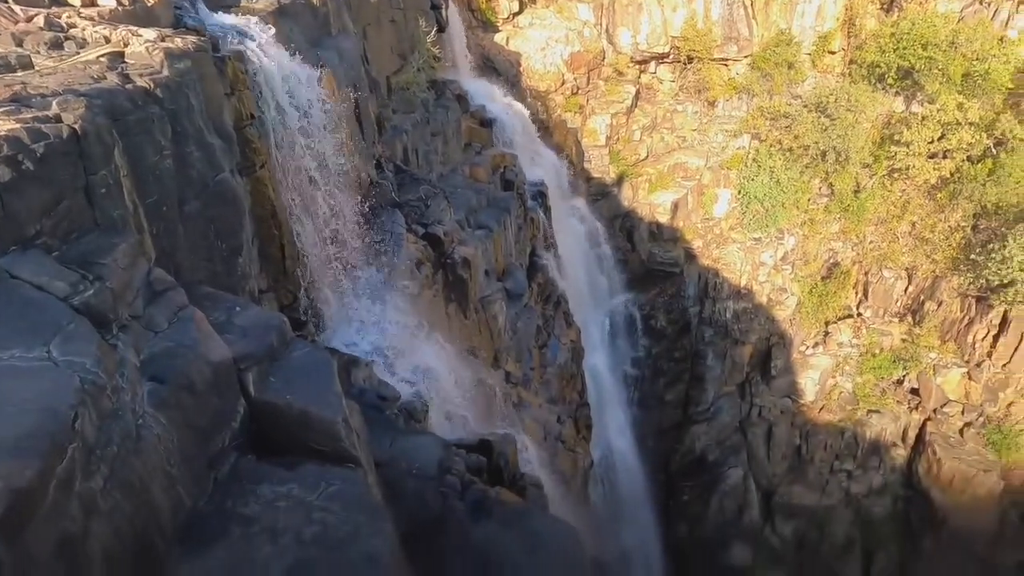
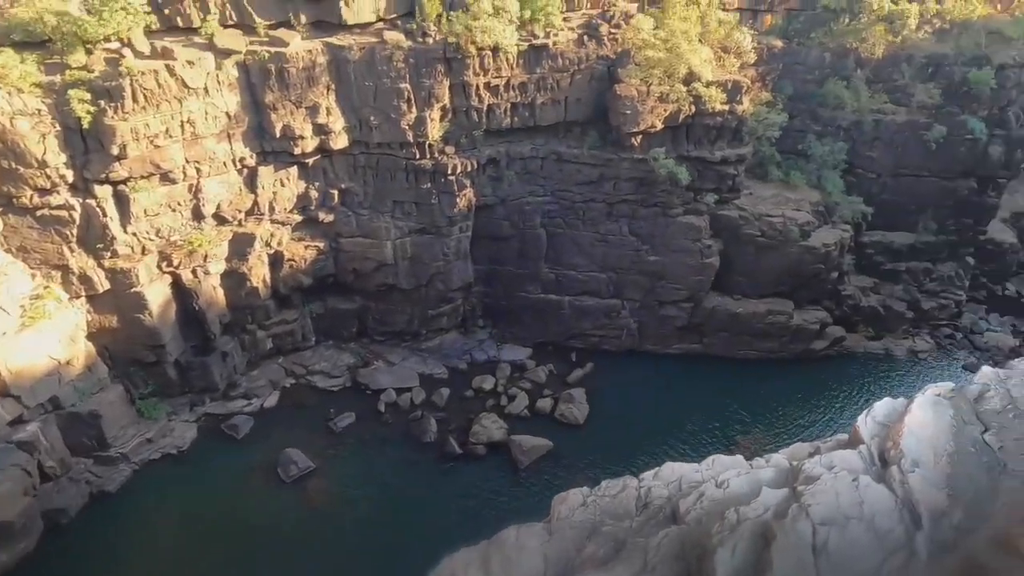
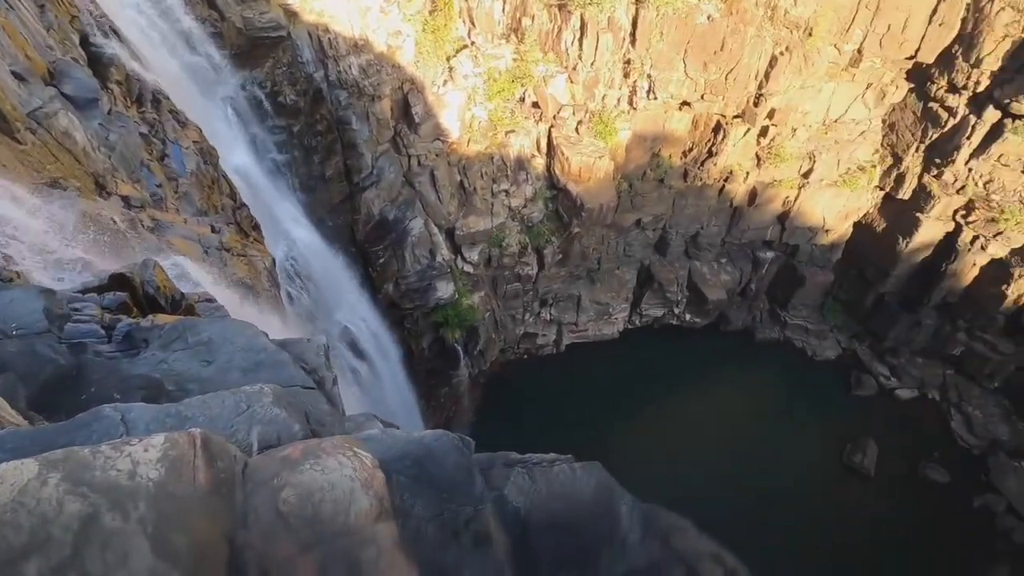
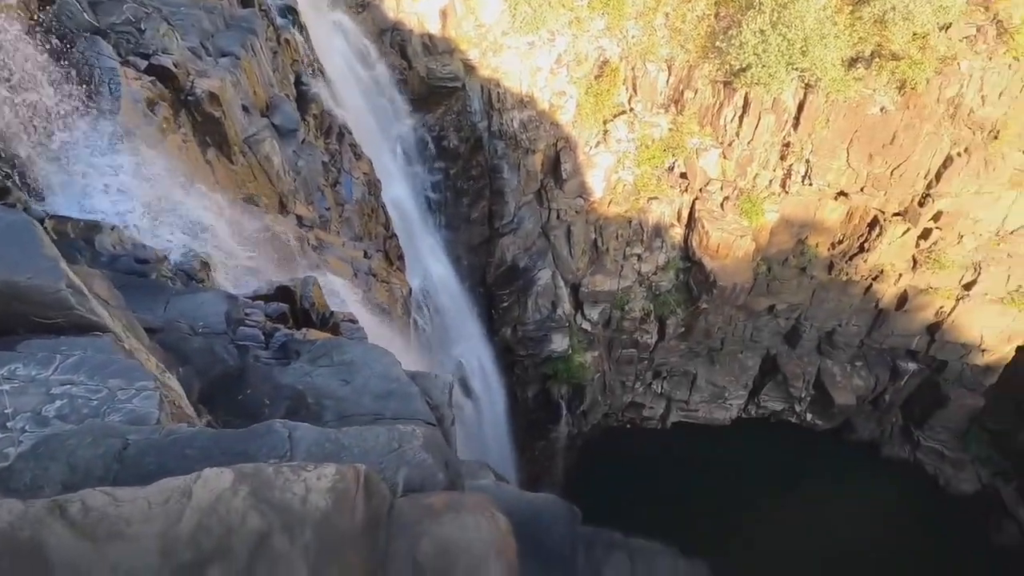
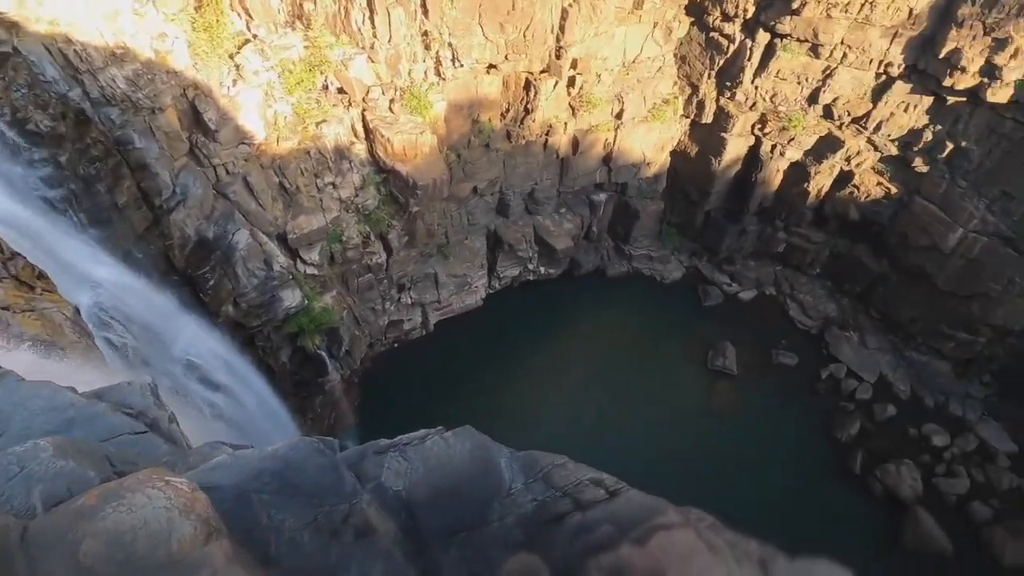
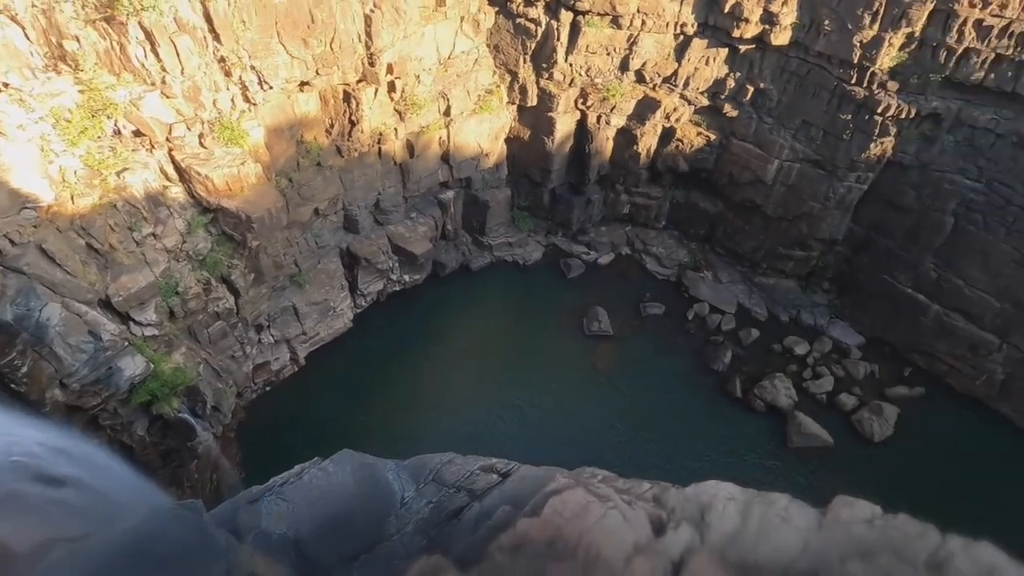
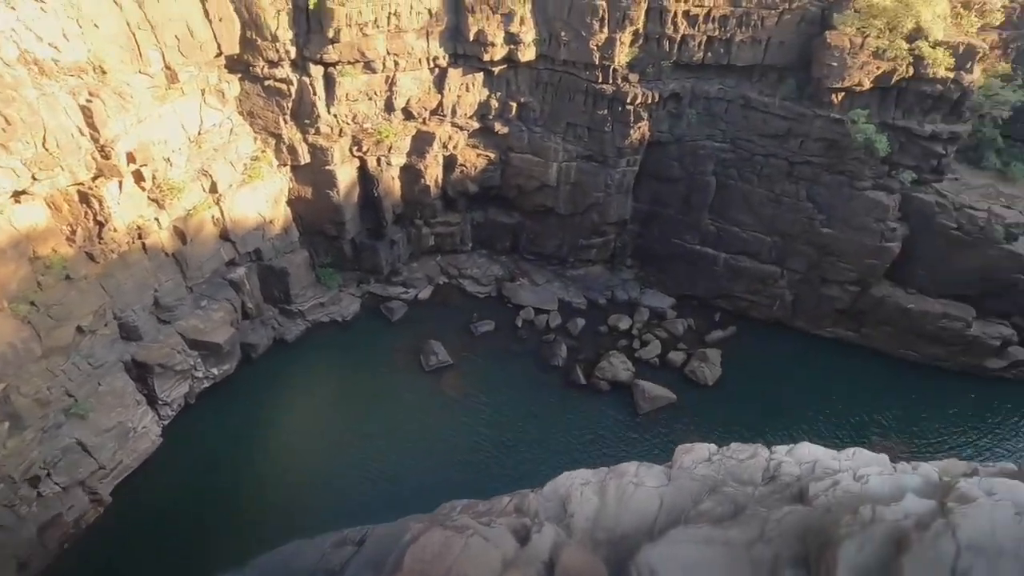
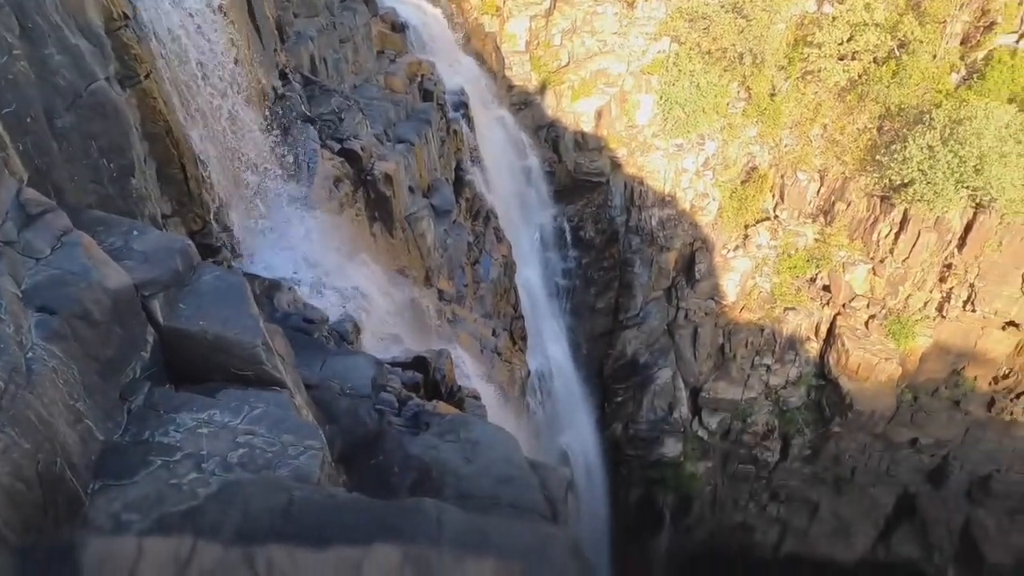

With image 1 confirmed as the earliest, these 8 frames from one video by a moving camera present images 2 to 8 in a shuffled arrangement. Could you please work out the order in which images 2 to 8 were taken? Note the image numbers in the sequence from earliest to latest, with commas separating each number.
8, 4, 3, 5, 6, 7, 2
